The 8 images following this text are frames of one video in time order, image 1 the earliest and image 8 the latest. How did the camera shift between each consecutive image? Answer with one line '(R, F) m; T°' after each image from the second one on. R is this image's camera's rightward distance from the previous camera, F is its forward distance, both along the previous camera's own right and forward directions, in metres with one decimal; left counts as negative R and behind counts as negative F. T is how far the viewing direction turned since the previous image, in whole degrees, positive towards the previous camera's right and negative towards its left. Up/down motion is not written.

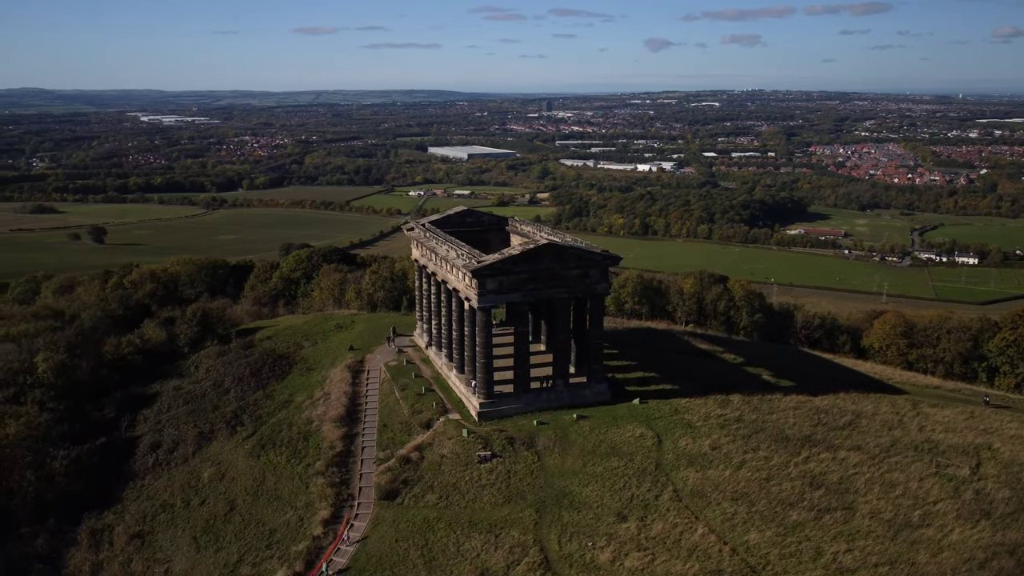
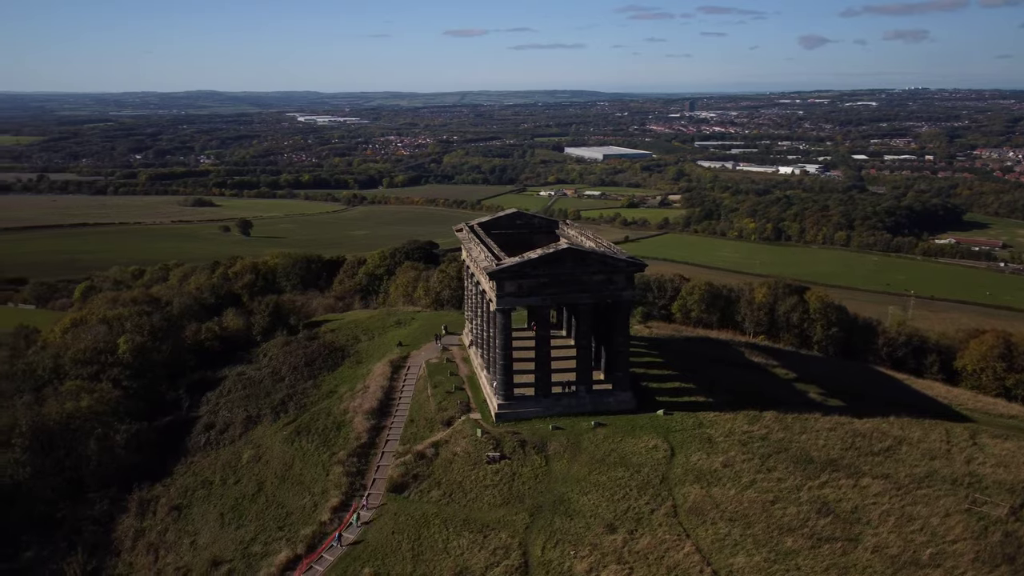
(+4.4, +0.2) m; -10°
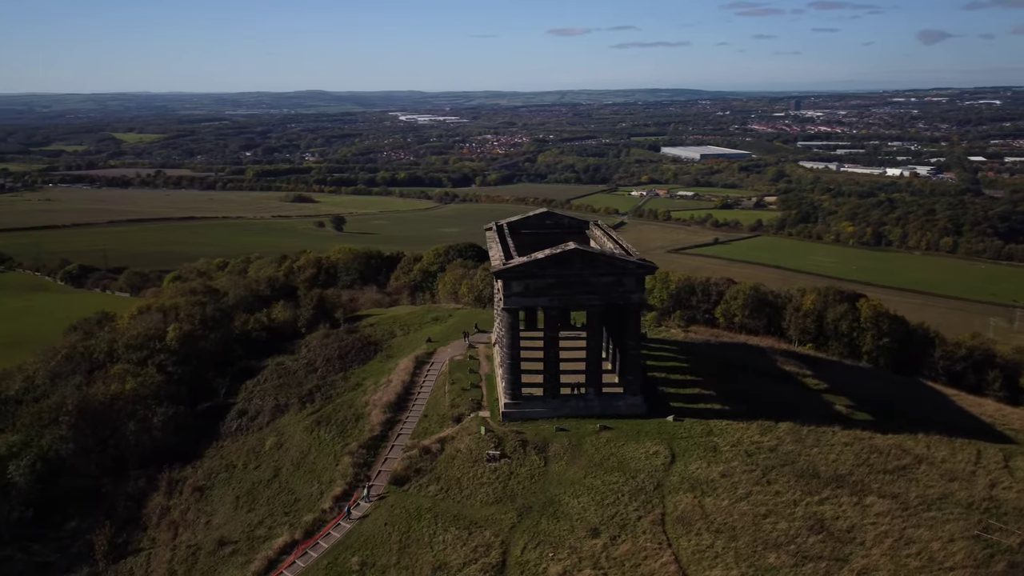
(+3.4, +0.1) m; -7°
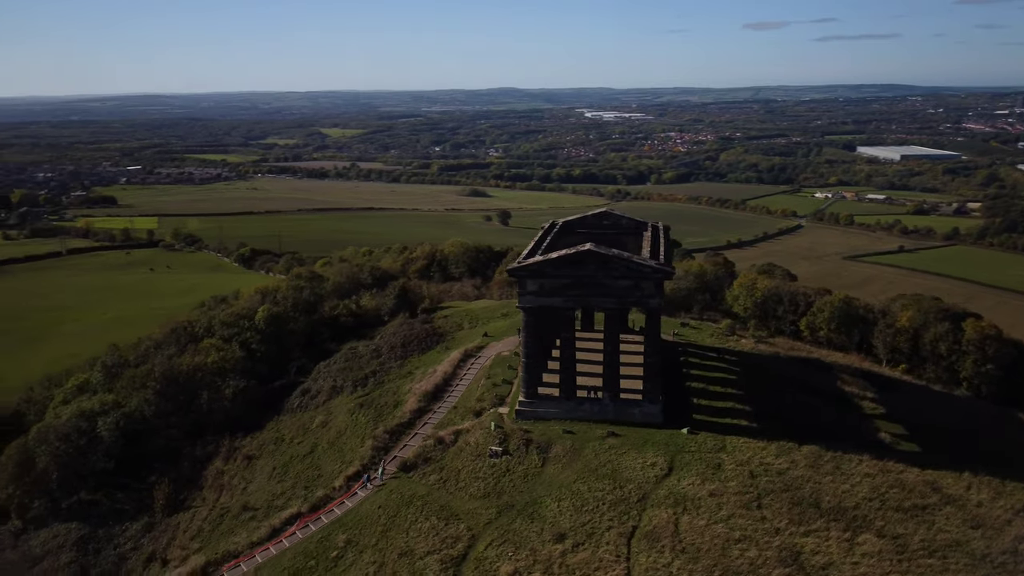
(+6.2, +0.6) m; -13°
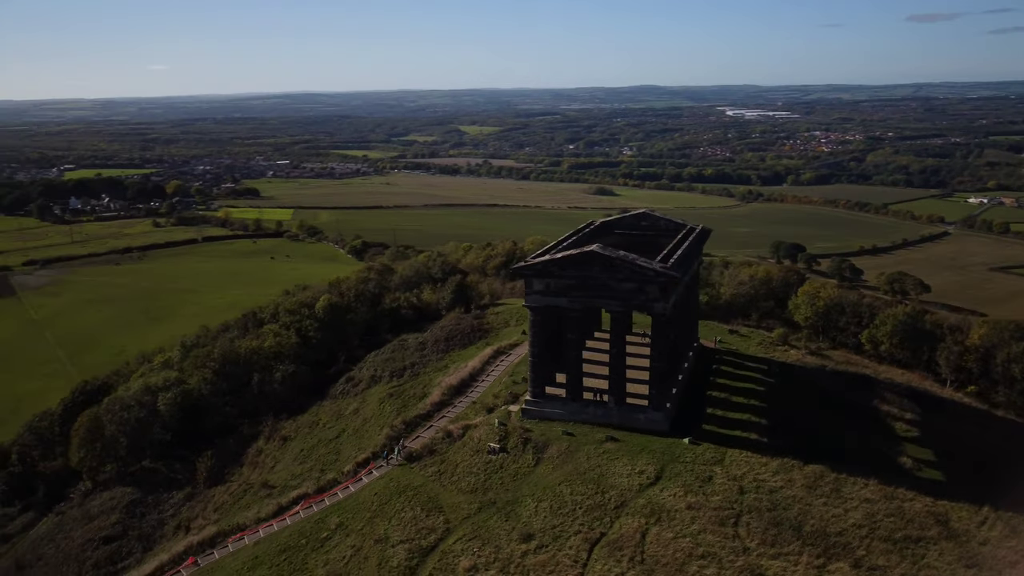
(+4.8, +0.3) m; -9°
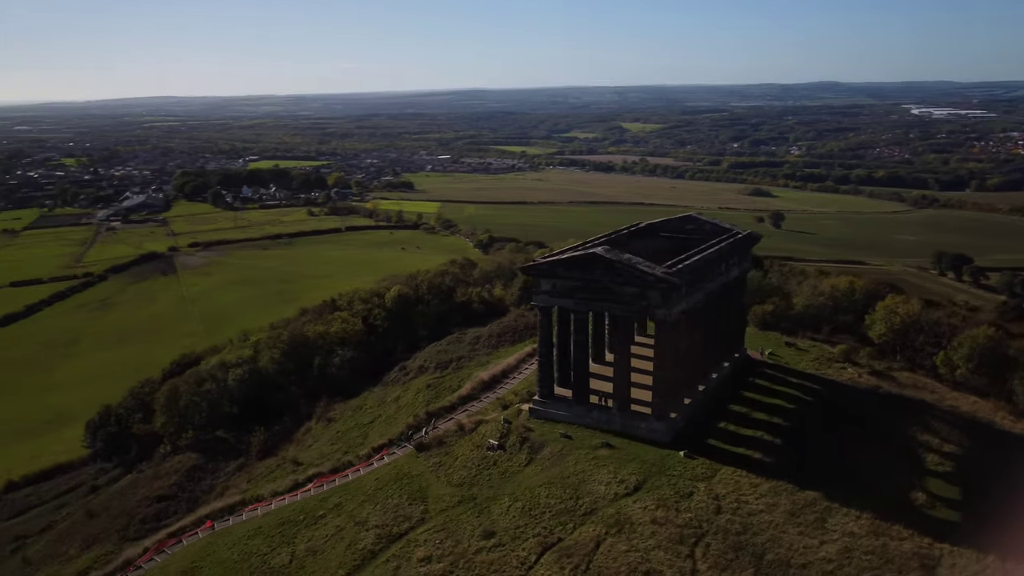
(+5.6, +0.5) m; -11°
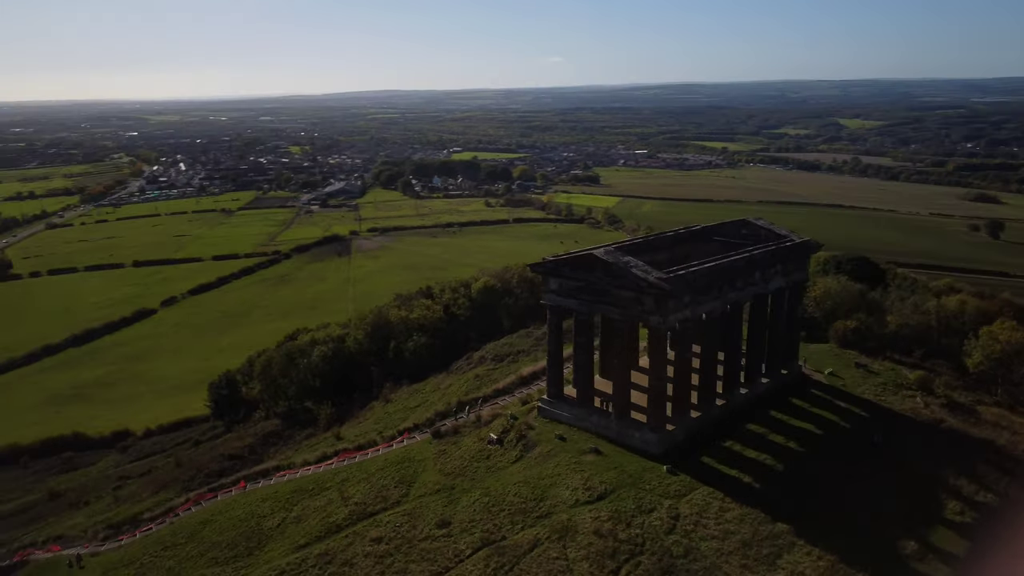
(+7.0, +0.8) m; -14°
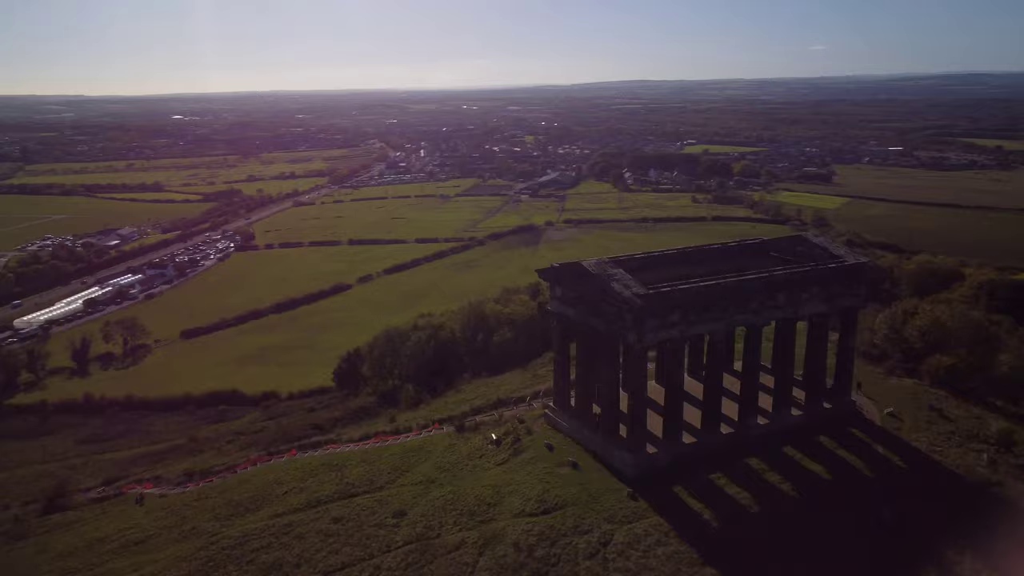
(+8.3, +1.1) m; -16°
